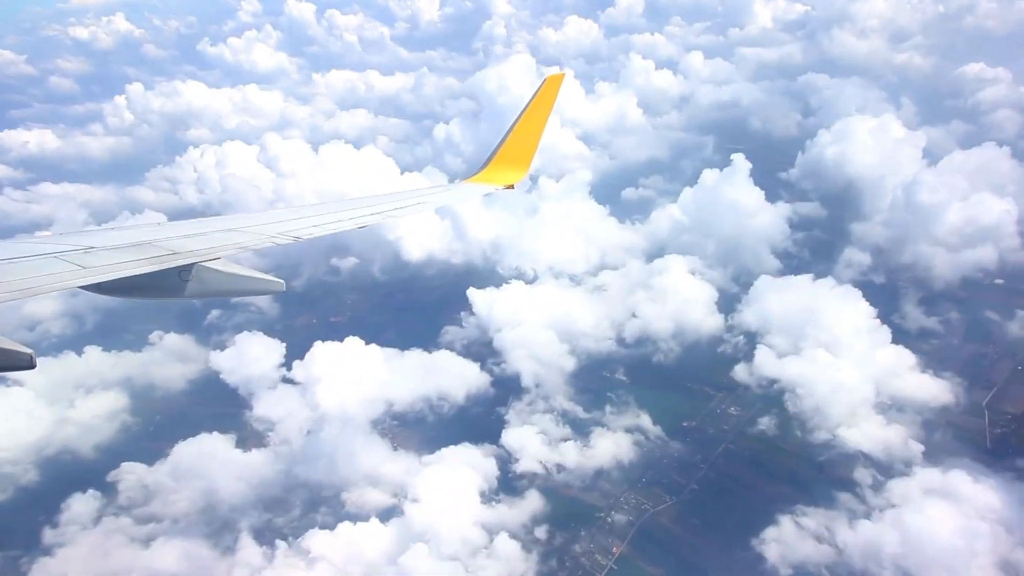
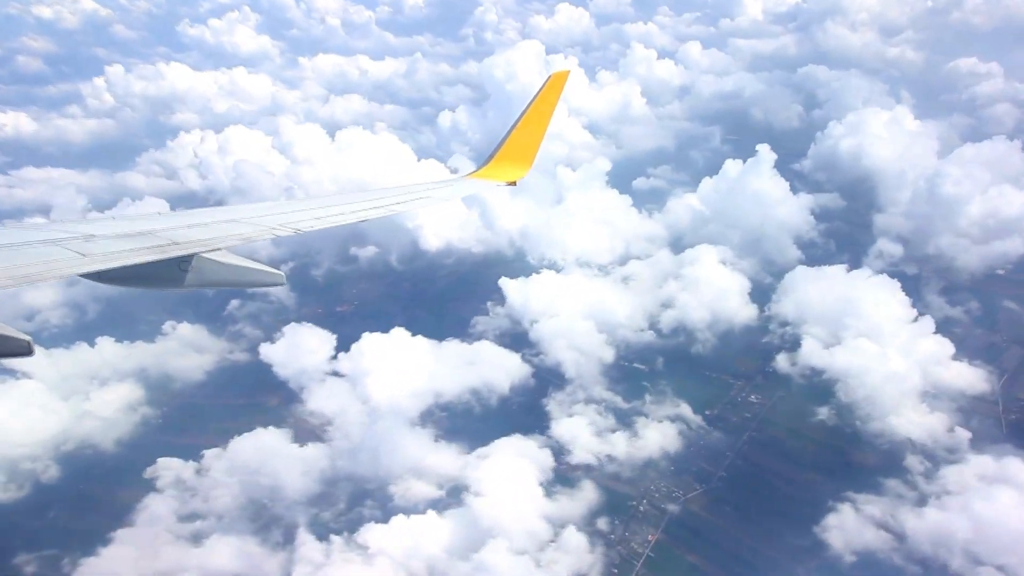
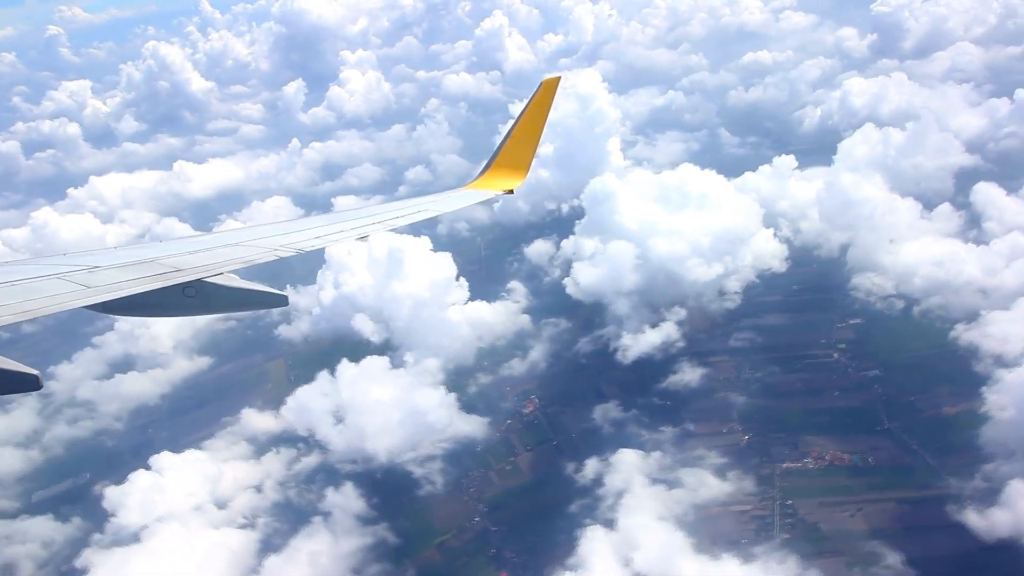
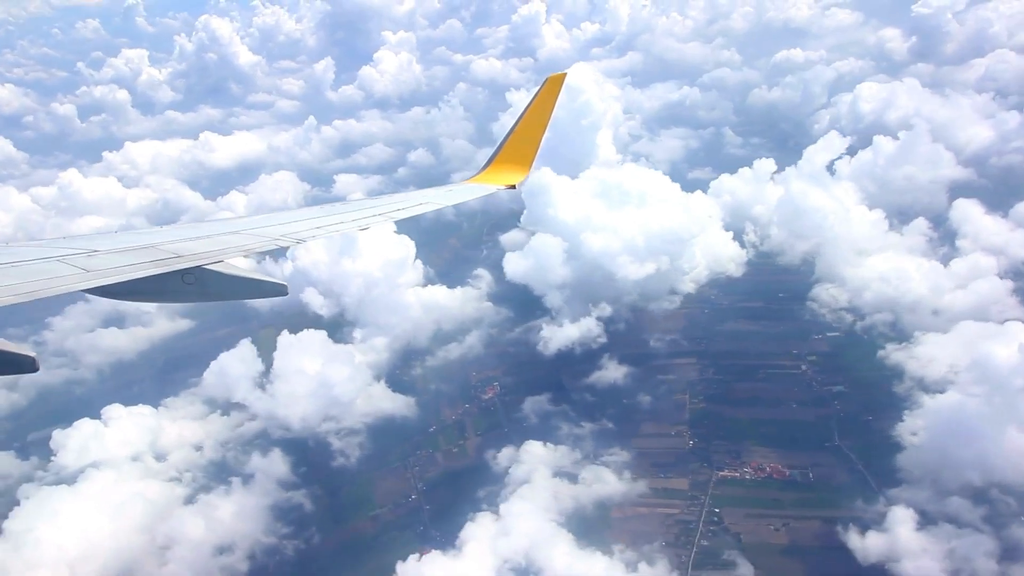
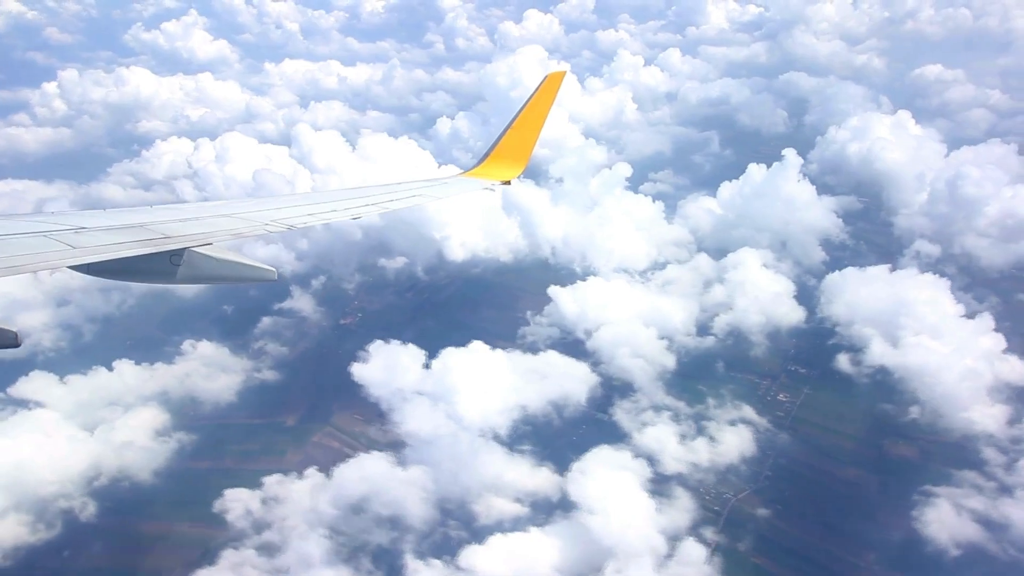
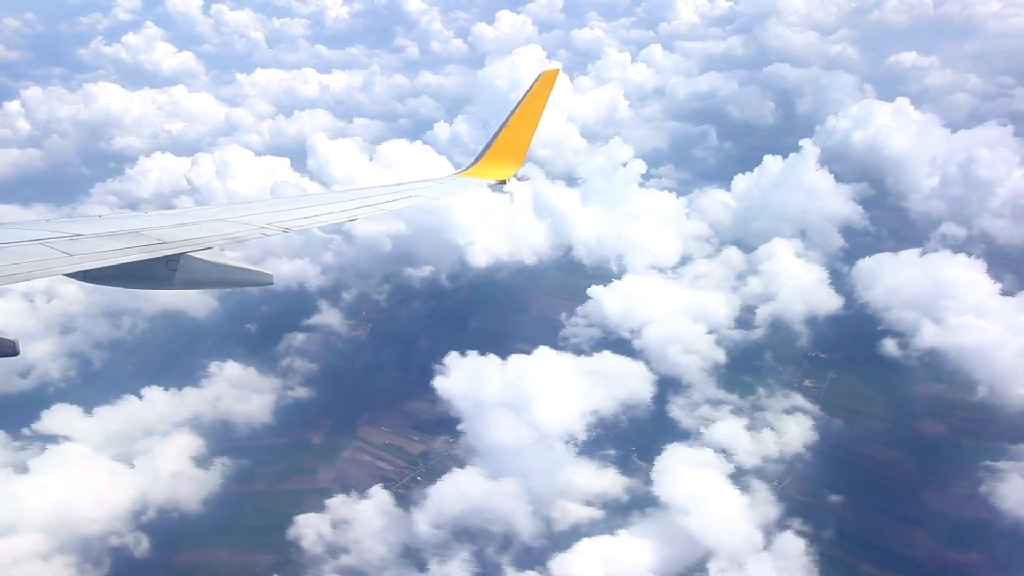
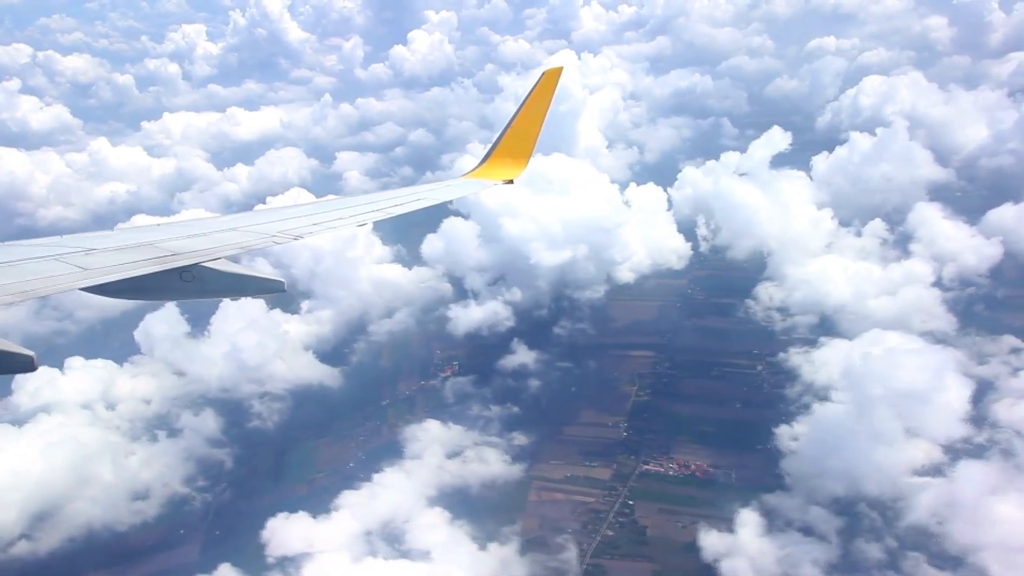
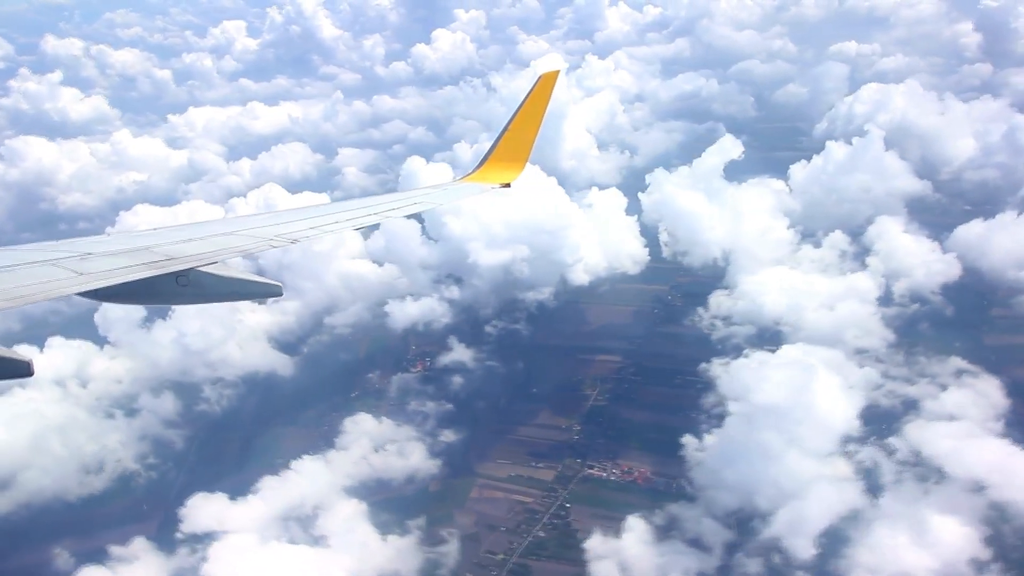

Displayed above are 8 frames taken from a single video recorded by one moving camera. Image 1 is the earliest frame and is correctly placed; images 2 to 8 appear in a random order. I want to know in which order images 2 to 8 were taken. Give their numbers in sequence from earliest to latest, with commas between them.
2, 5, 6, 8, 7, 4, 3
